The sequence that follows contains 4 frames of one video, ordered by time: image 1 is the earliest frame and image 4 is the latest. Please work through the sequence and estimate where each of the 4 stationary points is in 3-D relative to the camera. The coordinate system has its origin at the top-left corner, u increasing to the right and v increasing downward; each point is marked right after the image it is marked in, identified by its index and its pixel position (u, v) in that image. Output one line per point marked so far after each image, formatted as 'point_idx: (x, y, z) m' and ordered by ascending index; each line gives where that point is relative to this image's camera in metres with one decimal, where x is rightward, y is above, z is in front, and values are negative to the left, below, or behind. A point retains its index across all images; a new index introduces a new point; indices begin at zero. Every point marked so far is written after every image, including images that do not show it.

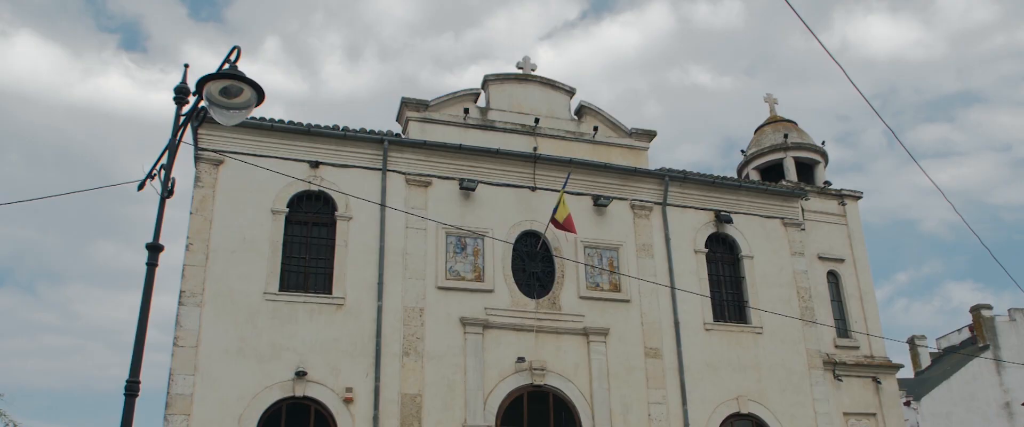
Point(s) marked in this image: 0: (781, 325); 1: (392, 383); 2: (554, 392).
0: (+6.2, -2.6, +18.9) m
1: (-2.3, -3.2, +15.7) m
2: (+0.8, -3.6, +16.6) m
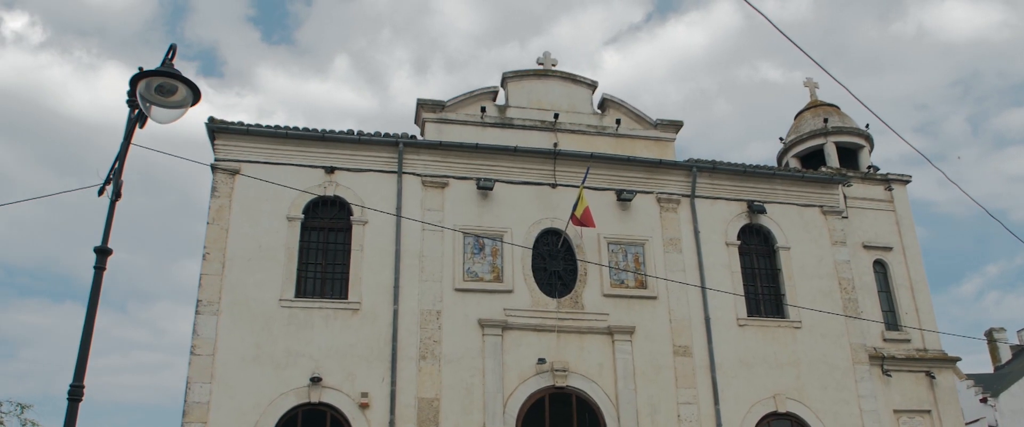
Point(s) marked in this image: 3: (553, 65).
0: (+6.7, -2.3, +17.9) m
1: (-1.9, -3.3, +15.5) m
2: (+1.3, -3.5, +16.1) m
3: (+1.0, +3.5, +19.5) m
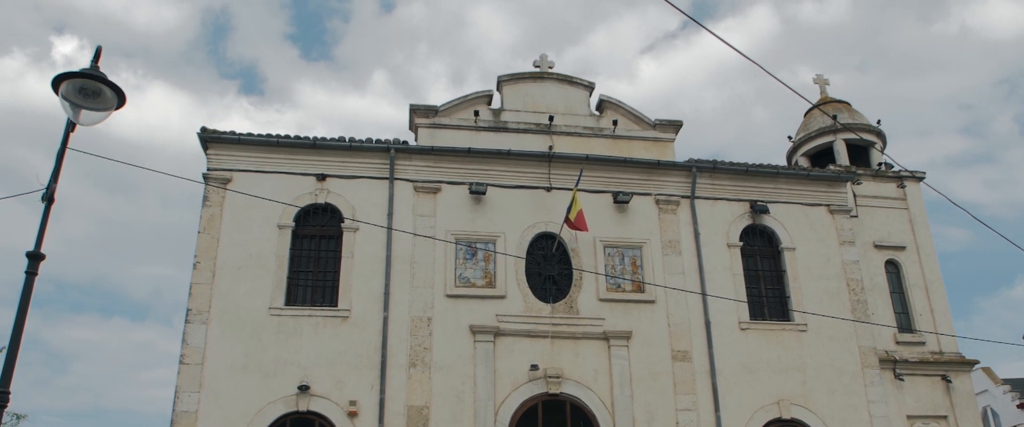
0: (+6.7, -2.3, +17.3) m
1: (-2.1, -3.4, +15.3) m
2: (+1.1, -3.6, +15.7) m
3: (+0.9, +3.4, +19.2) m
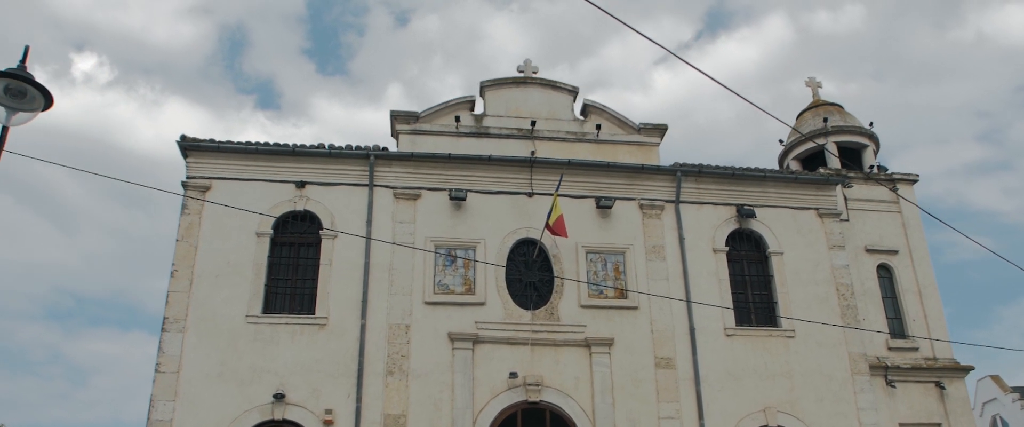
0: (+6.3, -2.4, +17.0) m
1: (-2.5, -3.5, +15.1) m
2: (+0.8, -3.6, +15.5) m
3: (+0.5, +3.3, +19.1) m
